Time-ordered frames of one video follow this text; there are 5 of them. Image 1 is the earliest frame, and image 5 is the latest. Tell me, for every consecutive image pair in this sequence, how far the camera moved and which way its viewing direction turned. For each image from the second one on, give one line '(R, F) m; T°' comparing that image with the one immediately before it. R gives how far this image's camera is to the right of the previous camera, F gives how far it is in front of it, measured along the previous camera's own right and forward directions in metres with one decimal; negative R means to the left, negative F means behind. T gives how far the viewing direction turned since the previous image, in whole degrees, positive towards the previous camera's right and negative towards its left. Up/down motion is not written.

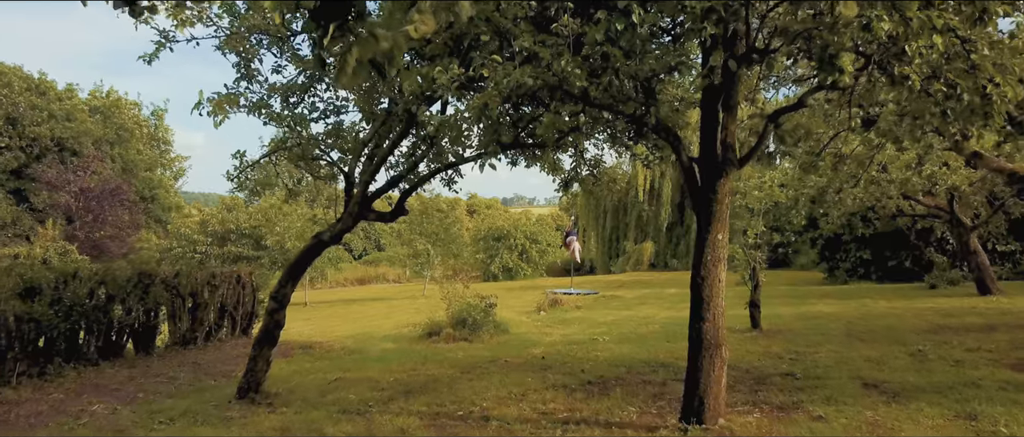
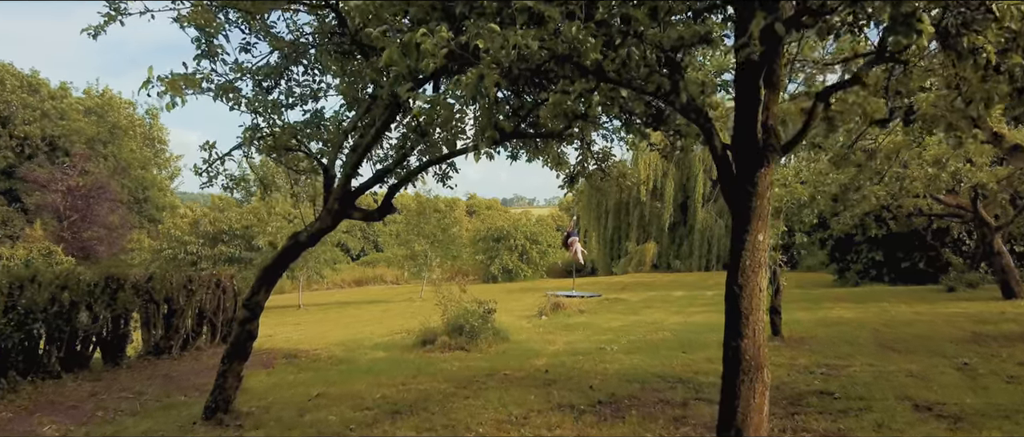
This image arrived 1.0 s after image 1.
(0.0, +0.9) m; 0°
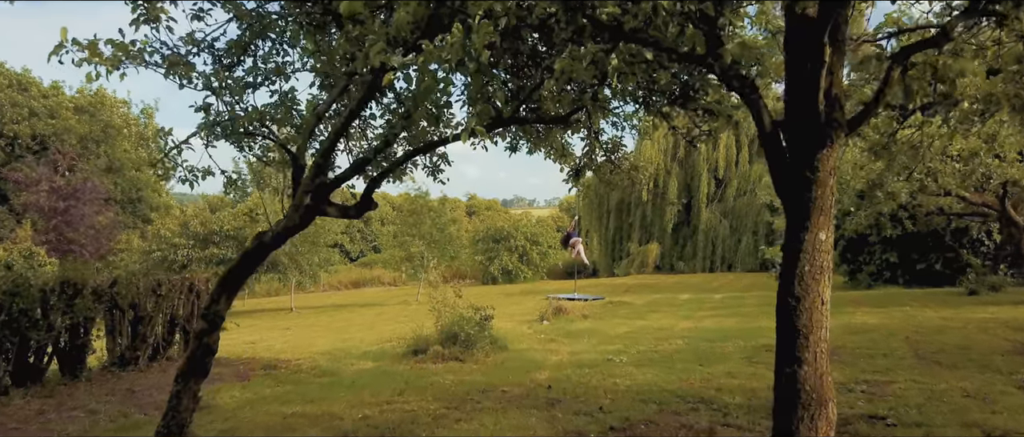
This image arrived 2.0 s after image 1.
(0.0, +0.9) m; 0°
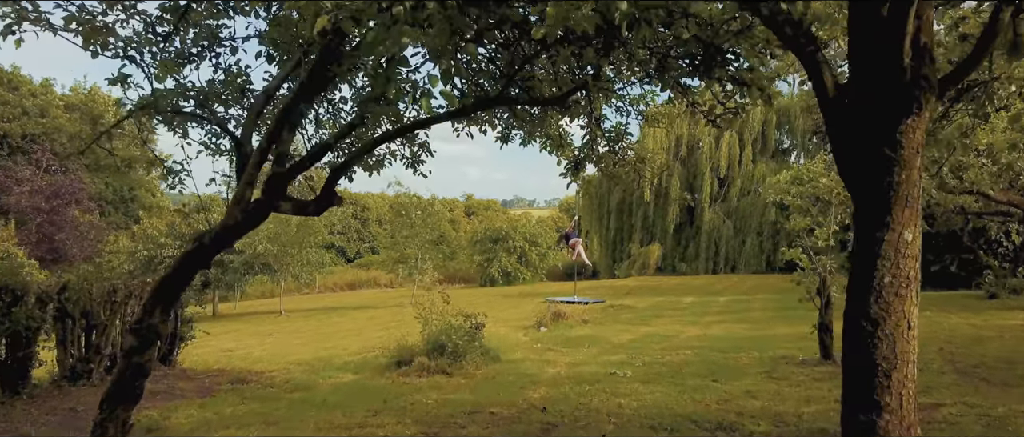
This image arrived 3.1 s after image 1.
(+0.1, +0.9) m; 0°
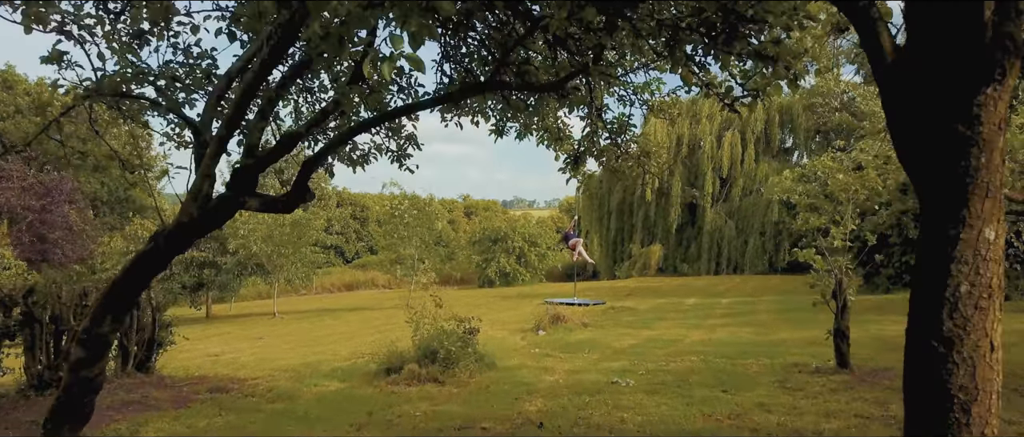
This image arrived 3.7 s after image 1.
(+0.1, +0.5) m; 0°
